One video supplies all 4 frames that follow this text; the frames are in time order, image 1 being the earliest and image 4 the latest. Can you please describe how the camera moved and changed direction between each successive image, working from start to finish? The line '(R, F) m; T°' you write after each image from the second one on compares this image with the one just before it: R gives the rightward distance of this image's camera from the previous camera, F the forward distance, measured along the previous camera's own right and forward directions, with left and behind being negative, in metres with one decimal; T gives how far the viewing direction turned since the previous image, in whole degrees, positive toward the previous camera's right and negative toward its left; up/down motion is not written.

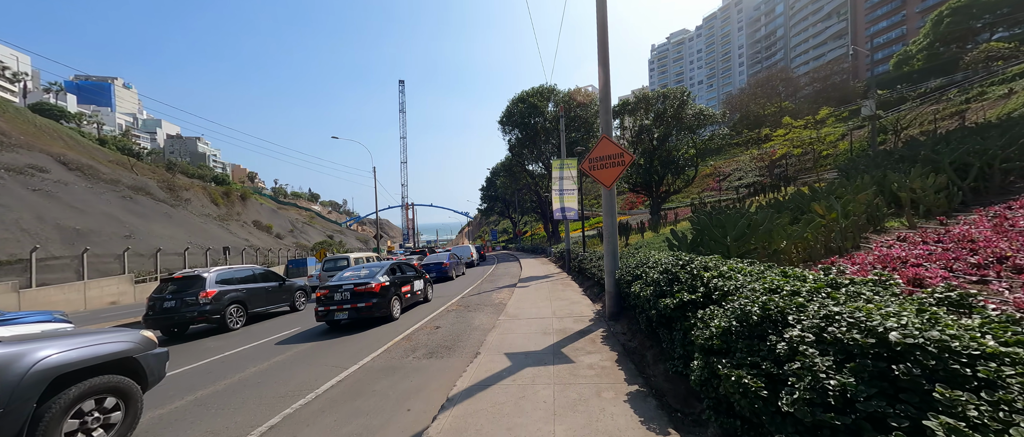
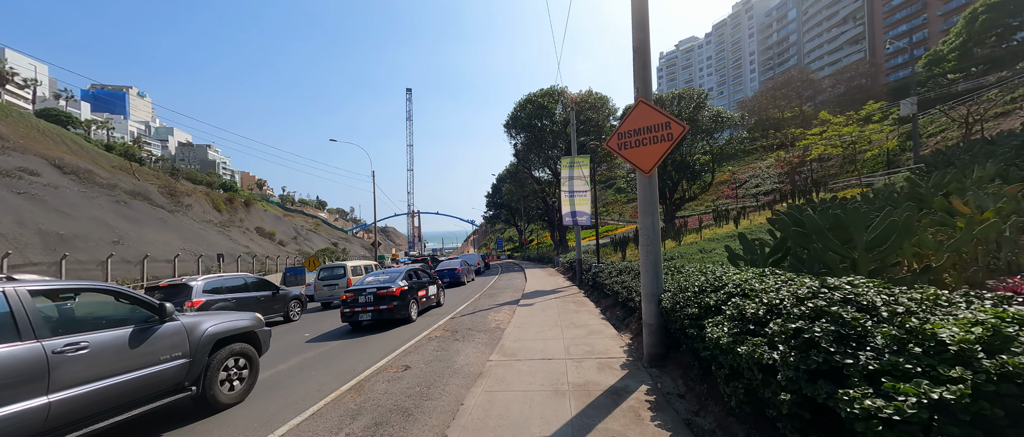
(+0.1, +2.0) m; -1°
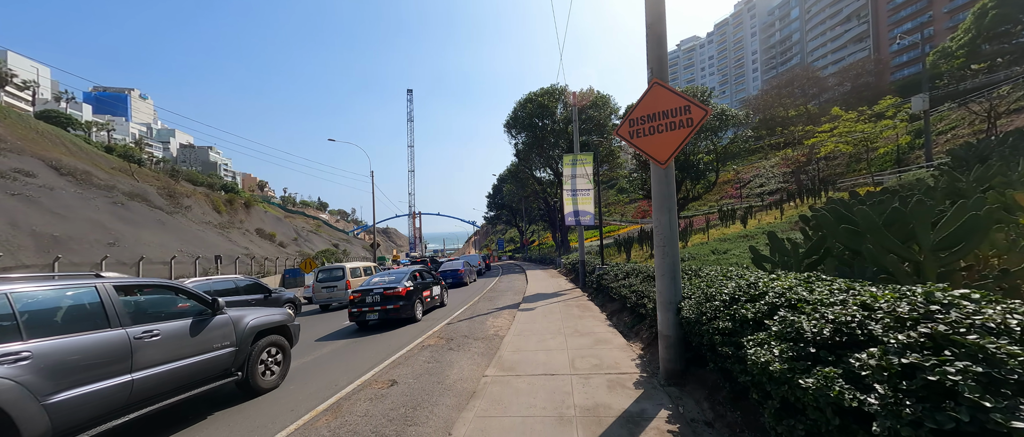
(0.0, +0.5) m; 0°
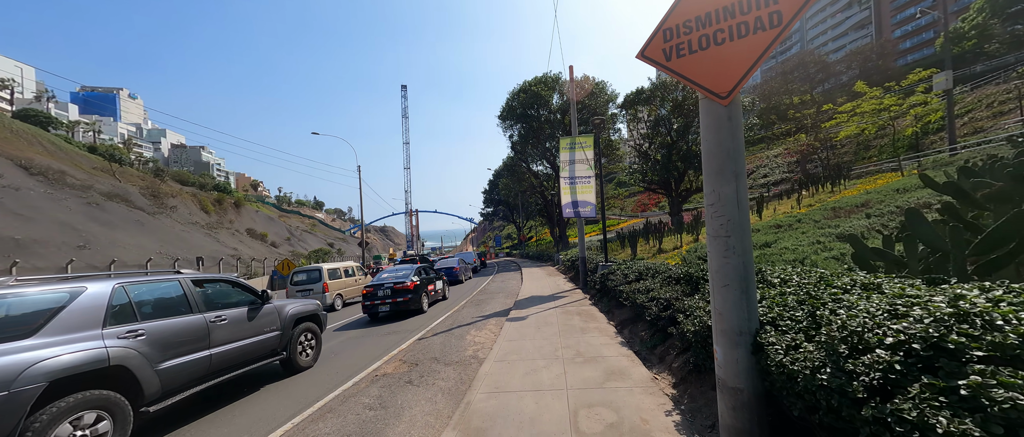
(+0.3, +1.7) m; 0°
